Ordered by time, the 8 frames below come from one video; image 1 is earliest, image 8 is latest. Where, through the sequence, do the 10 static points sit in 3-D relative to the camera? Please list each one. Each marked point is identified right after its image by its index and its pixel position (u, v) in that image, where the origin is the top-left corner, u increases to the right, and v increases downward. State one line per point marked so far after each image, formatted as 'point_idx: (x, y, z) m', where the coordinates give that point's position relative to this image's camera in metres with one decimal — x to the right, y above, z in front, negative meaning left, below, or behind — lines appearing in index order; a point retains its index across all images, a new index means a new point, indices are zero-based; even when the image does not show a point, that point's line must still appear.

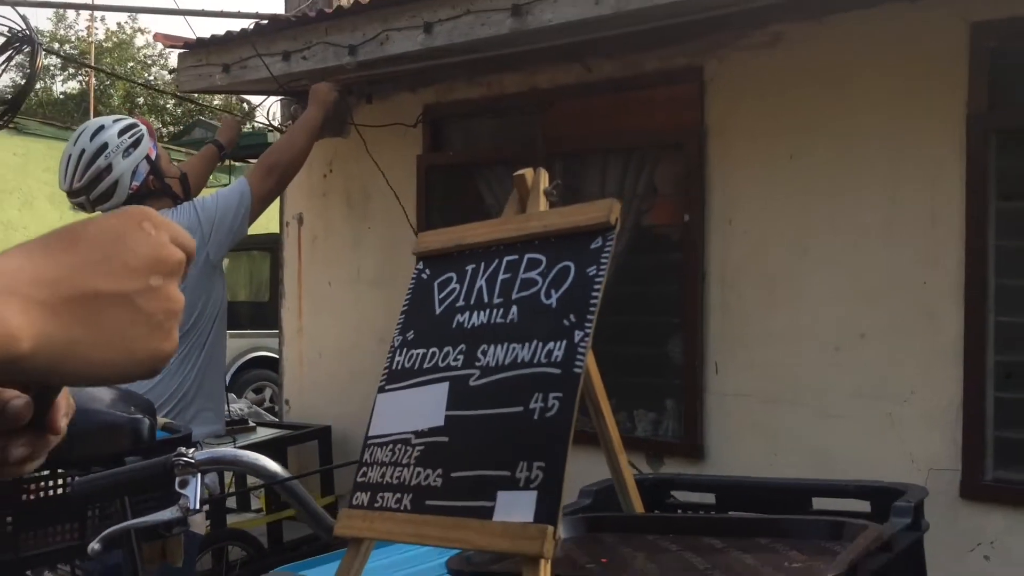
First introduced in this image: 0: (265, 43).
0: (-1.0, +1.0, +3.9) m
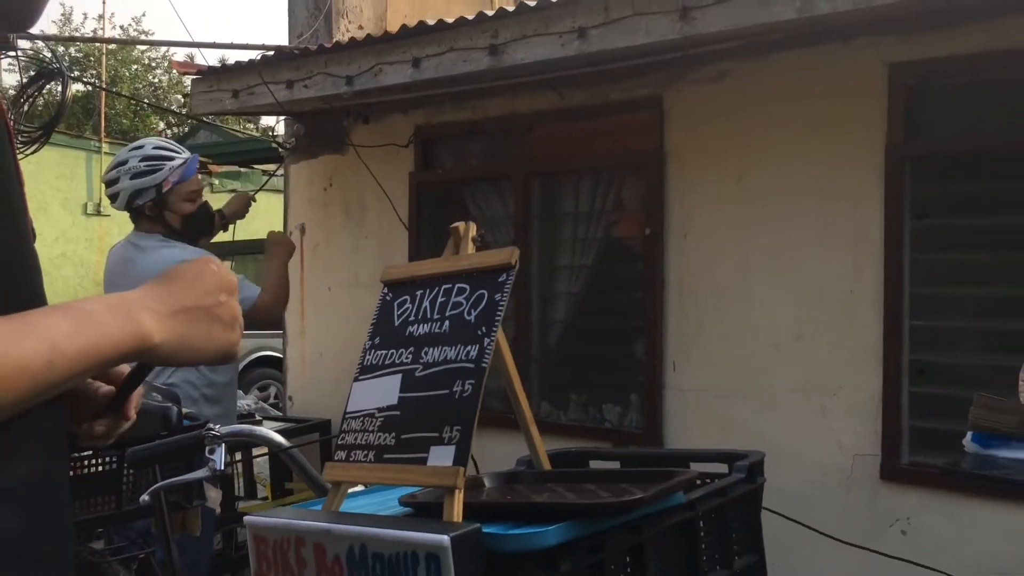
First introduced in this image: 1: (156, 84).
0: (-1.1, +1.0, +4.3) m
1: (-7.3, +4.2, +19.0) m
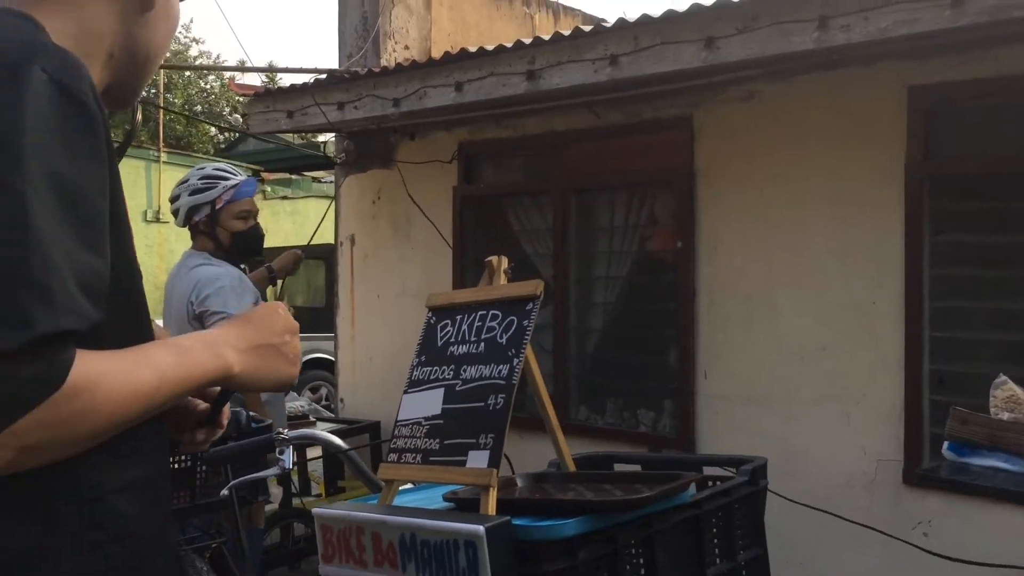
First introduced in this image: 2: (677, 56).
0: (-0.9, +0.9, +4.5) m
1: (-6.4, +4.1, +19.5) m
2: (+0.6, +0.8, +3.3) m
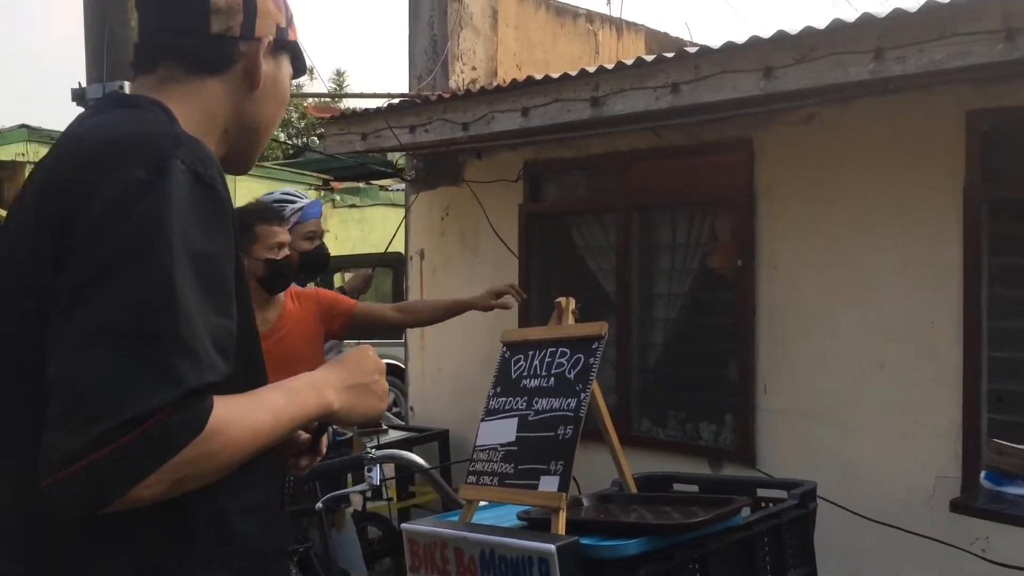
0: (-0.6, +0.9, +4.8) m
1: (-5.0, +4.0, +20.1) m
2: (+0.8, +0.7, +3.4) m
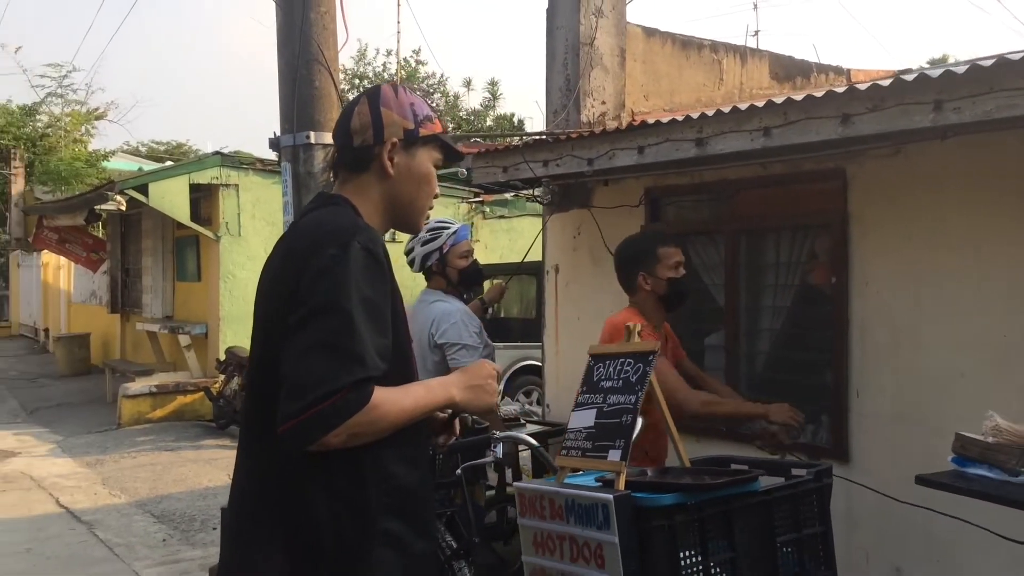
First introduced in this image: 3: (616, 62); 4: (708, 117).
0: (+0.1, +0.8, +5.5) m
1: (-1.8, +3.9, +21.3) m
2: (+1.3, +0.7, +3.9) m
3: (+0.7, +1.5, +6.3) m
4: (+0.9, +0.8, +4.4) m
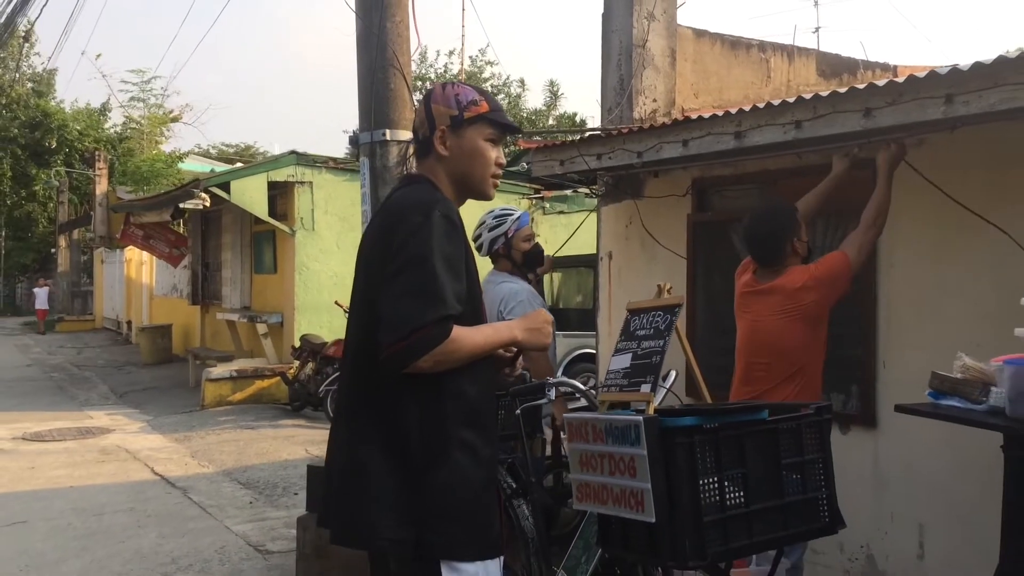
0: (+0.5, +0.9, +6.0) m
1: (-0.4, +4.0, +21.9) m
2: (+1.5, +0.8, +4.3) m
3: (+1.1, +1.6, +6.8) m
4: (+1.2, +0.9, +4.8) m
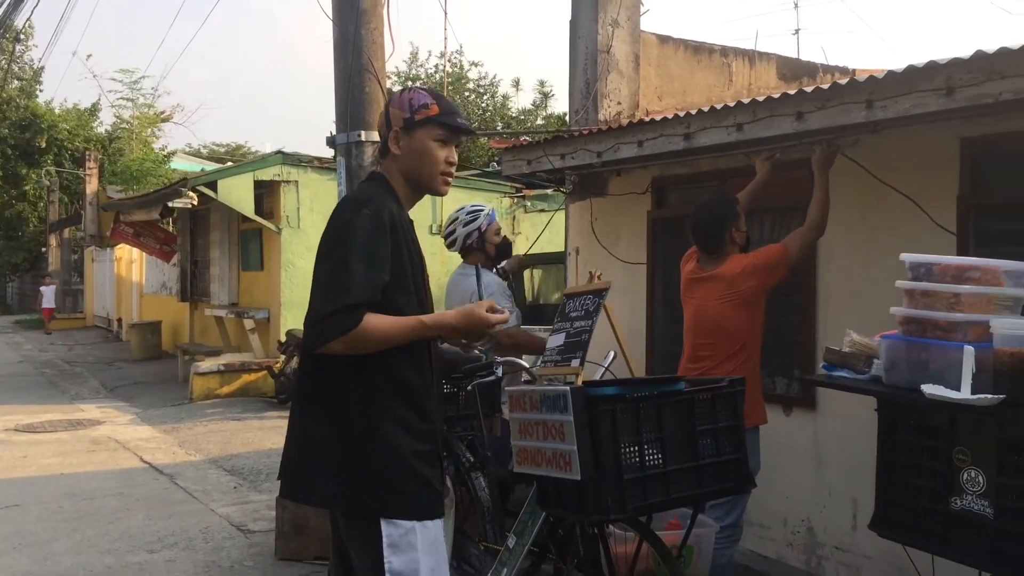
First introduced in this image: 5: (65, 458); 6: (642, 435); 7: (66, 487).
0: (+0.3, +1.0, +6.3) m
1: (-0.7, +4.1, +22.2) m
2: (+1.3, +0.8, +4.7) m
3: (+0.9, +1.7, +7.1) m
4: (+1.0, +1.0, +5.2) m
5: (-4.3, -1.6, +8.9) m
6: (+0.4, -0.5, +3.0) m
7: (-3.7, -1.6, +7.7) m
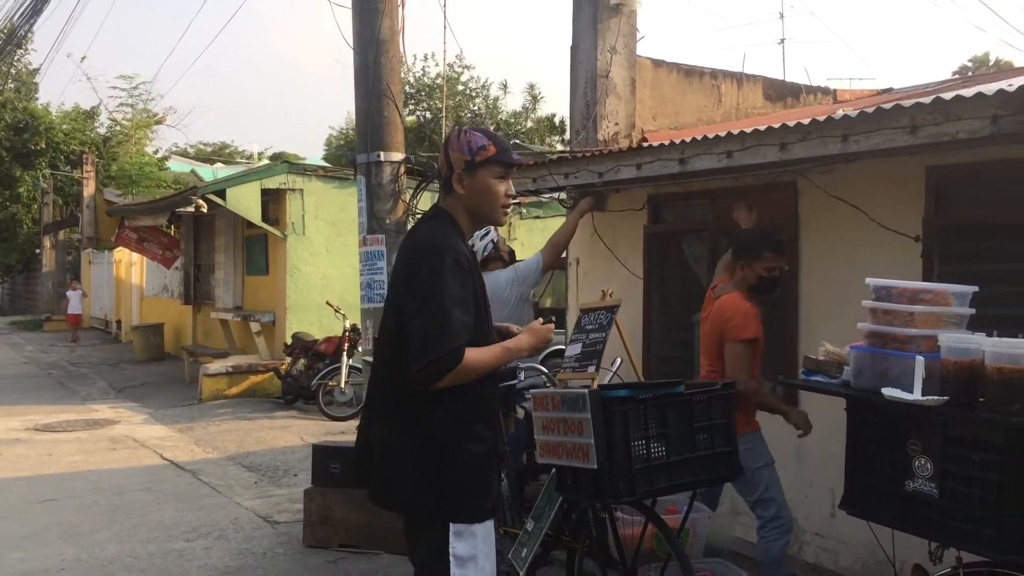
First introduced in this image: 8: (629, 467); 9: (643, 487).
0: (+0.3, +0.9, +6.8) m
1: (-0.9, +4.0, +22.7) m
2: (+1.4, +0.8, +5.2) m
3: (+1.0, +1.6, +7.7) m
4: (+1.1, +0.9, +5.7) m
5: (-4.3, -1.7, +9.4) m
6: (+0.5, -0.5, +3.5) m
7: (-3.6, -1.7, +8.1) m
8: (+0.4, -0.7, +3.5) m
9: (+0.5, -0.7, +3.5) m
